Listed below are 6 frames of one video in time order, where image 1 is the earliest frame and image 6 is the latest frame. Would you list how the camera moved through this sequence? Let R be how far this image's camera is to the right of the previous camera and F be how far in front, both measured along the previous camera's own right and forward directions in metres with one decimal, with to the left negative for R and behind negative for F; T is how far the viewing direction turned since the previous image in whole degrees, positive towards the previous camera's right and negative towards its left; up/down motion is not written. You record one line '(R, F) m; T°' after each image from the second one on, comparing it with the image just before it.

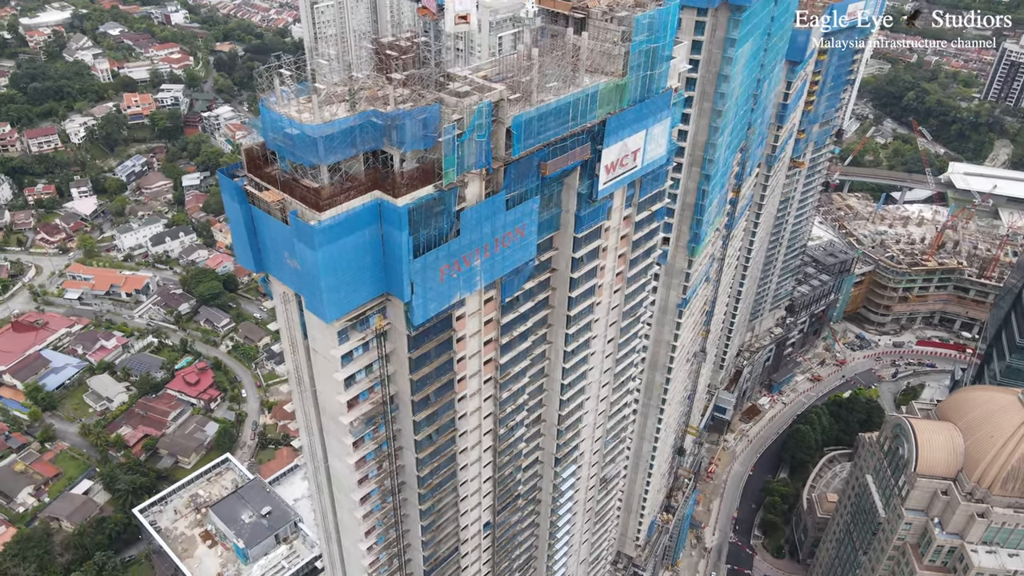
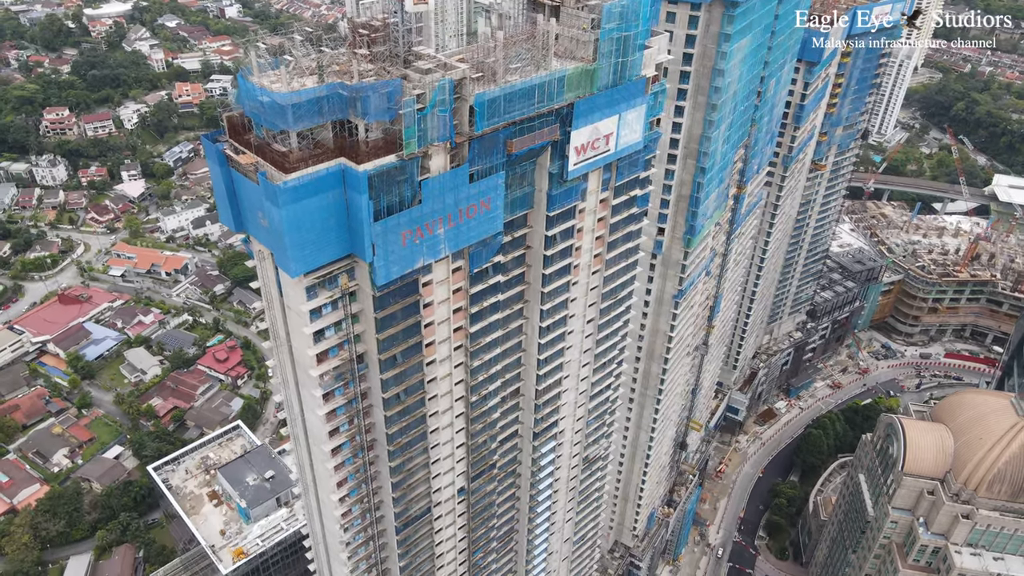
(+4.5, -2.2) m; -3°
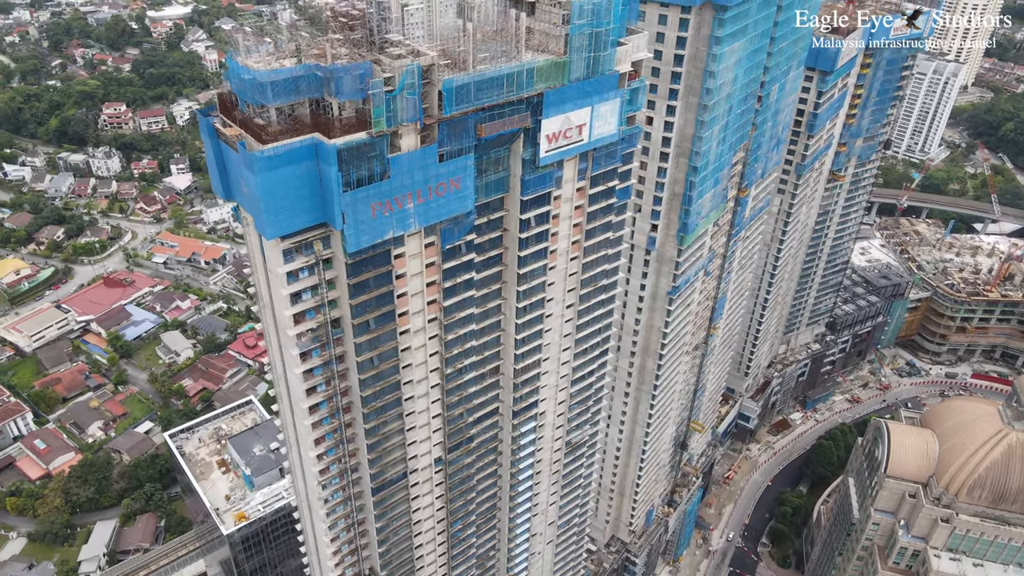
(+4.8, -2.8) m; -3°
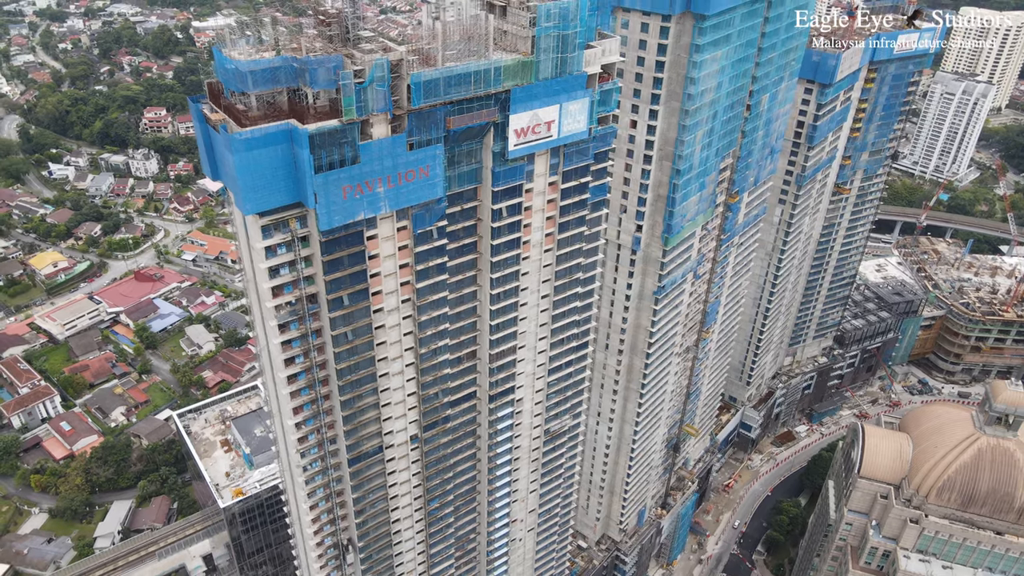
(+4.7, -3.0) m; -3°
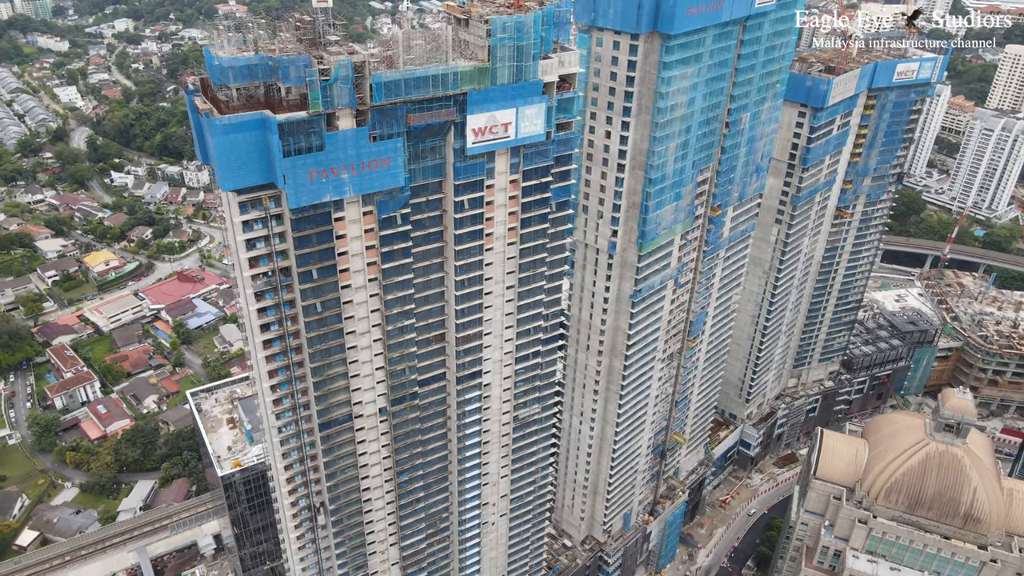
(+7.6, -5.0) m; -4°
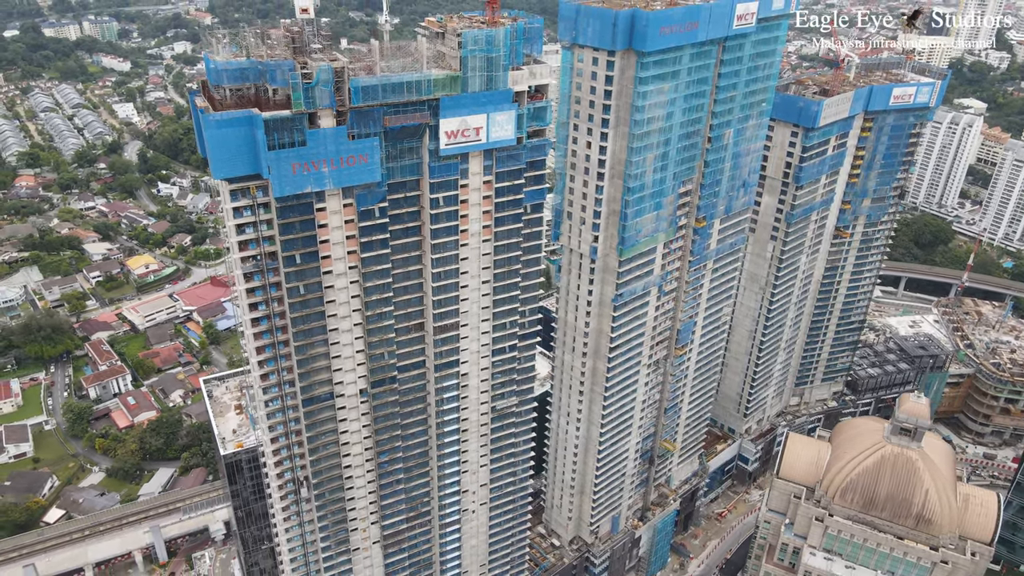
(+6.6, -4.6) m; -3°
